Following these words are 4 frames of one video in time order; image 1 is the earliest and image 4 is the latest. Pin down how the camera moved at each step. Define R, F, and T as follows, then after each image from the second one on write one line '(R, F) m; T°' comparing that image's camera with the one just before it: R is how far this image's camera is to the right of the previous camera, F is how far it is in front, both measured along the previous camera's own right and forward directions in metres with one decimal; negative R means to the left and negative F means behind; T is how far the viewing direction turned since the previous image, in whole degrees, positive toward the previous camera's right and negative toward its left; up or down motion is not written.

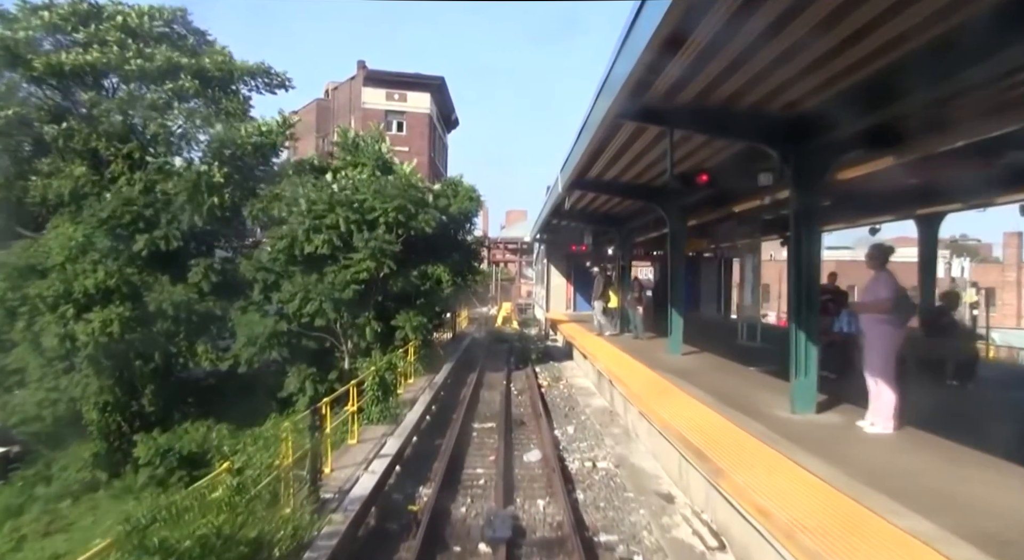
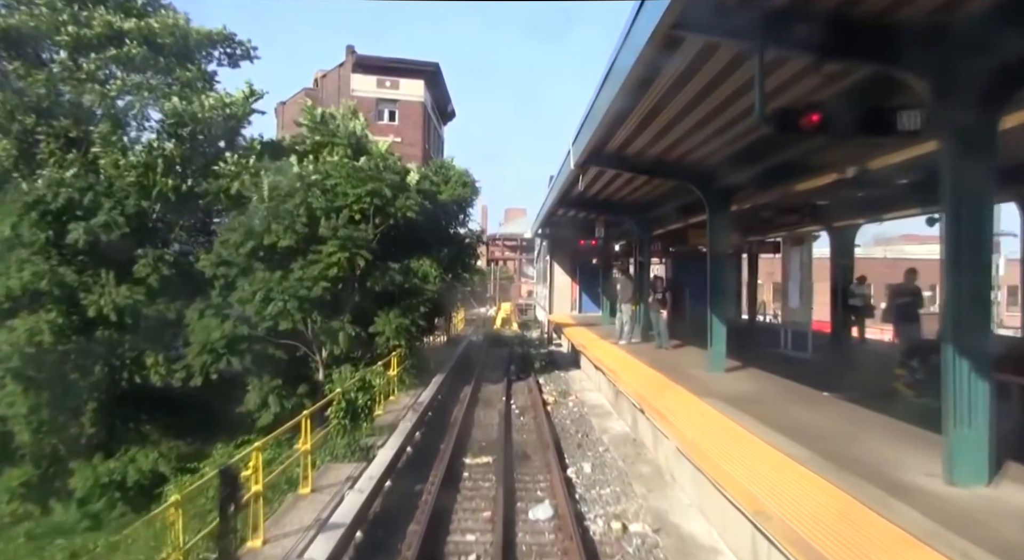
(0.0, +1.9) m; 0°
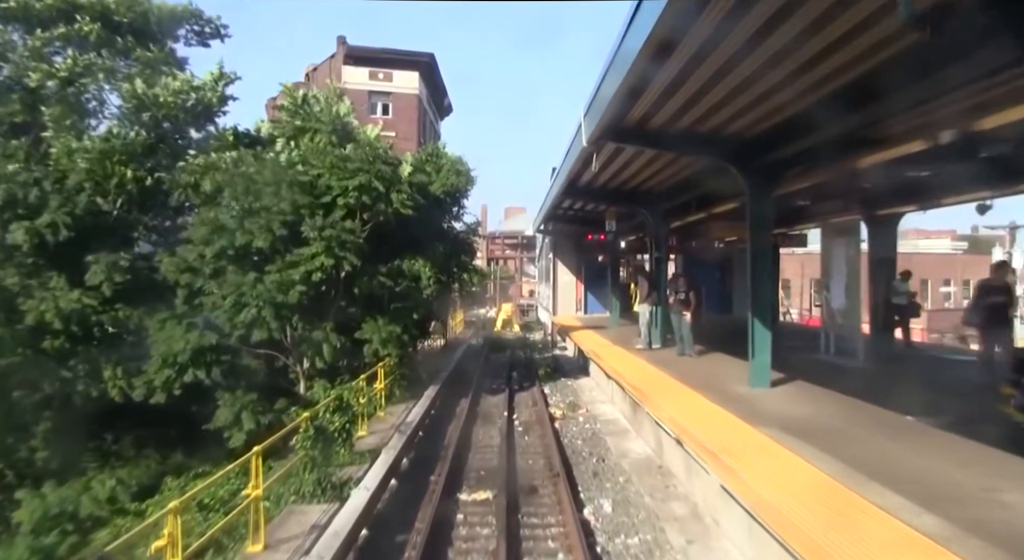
(0.0, +1.3) m; 0°
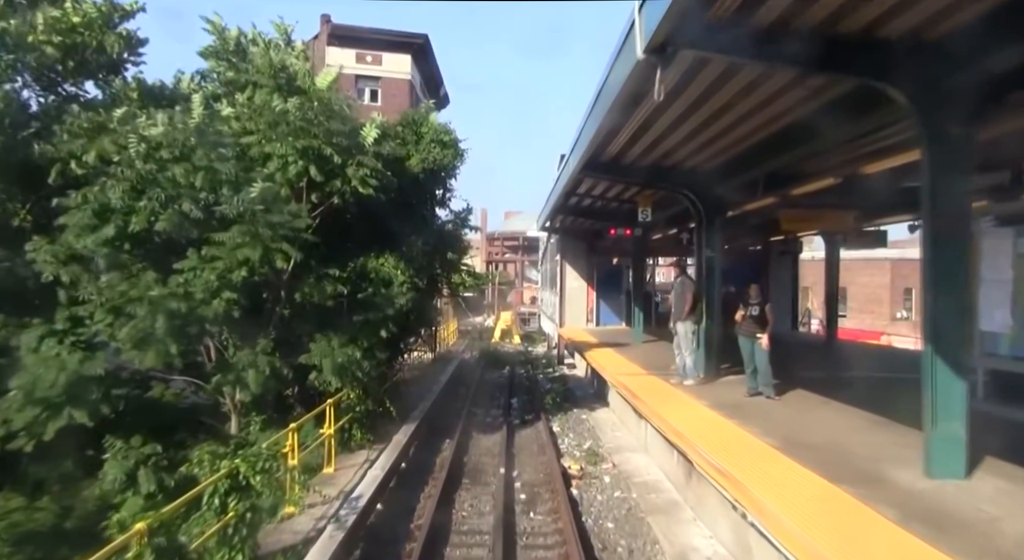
(0.0, +2.7) m; 0°
